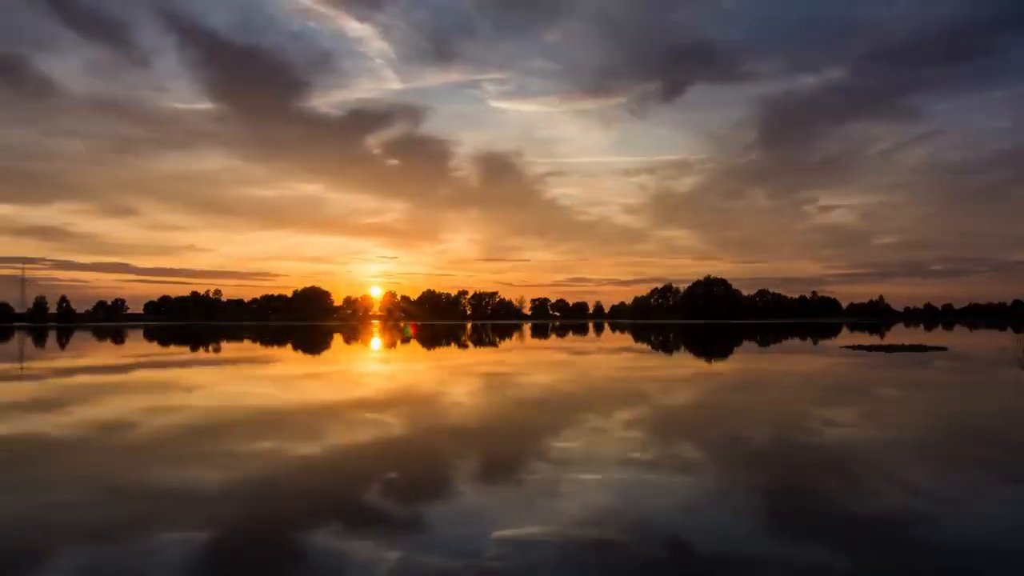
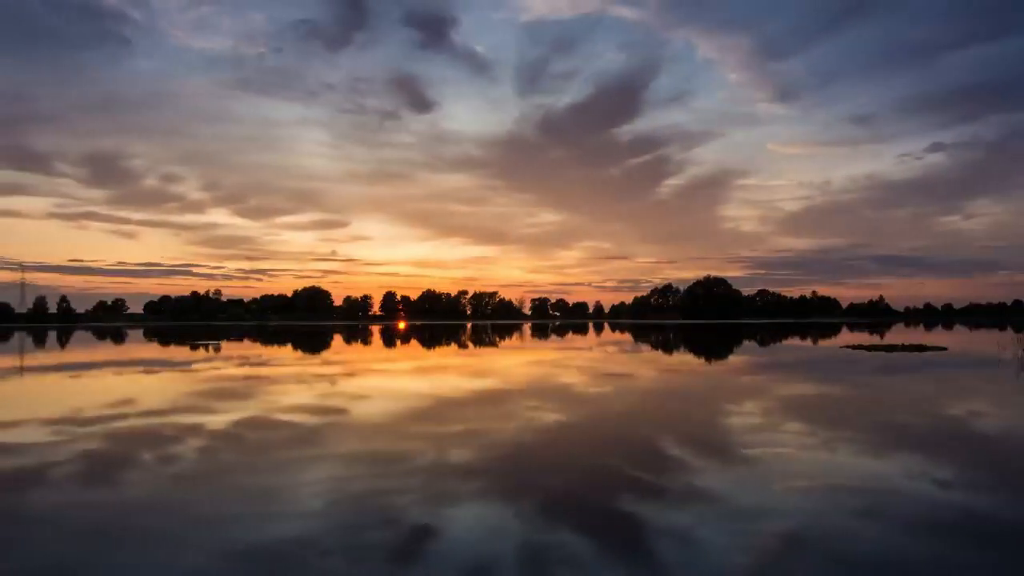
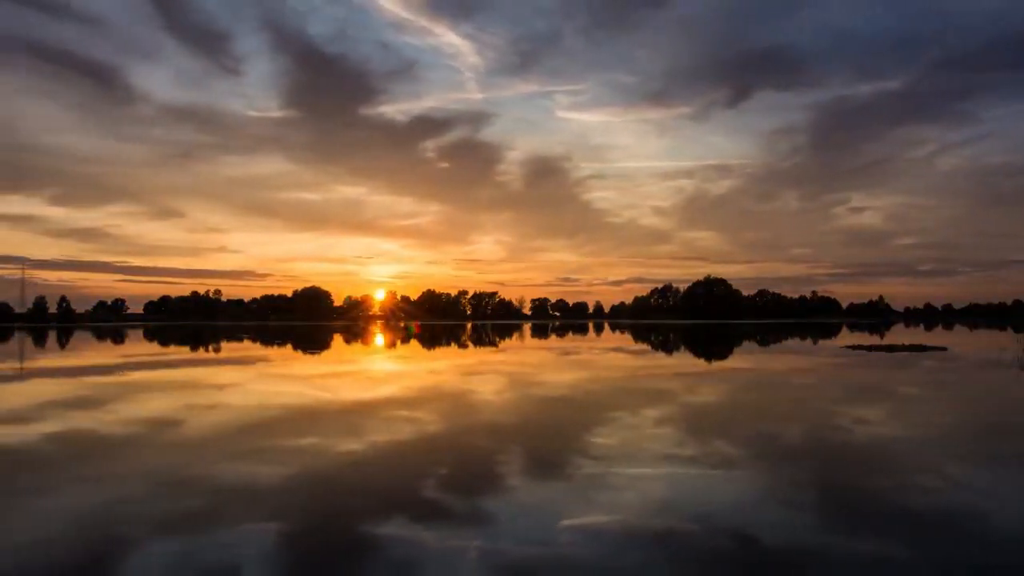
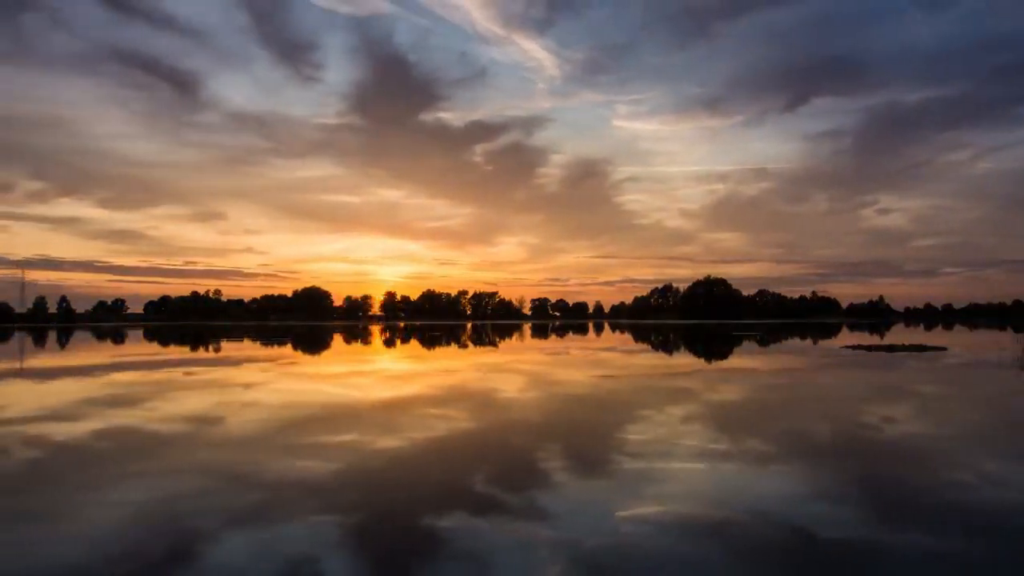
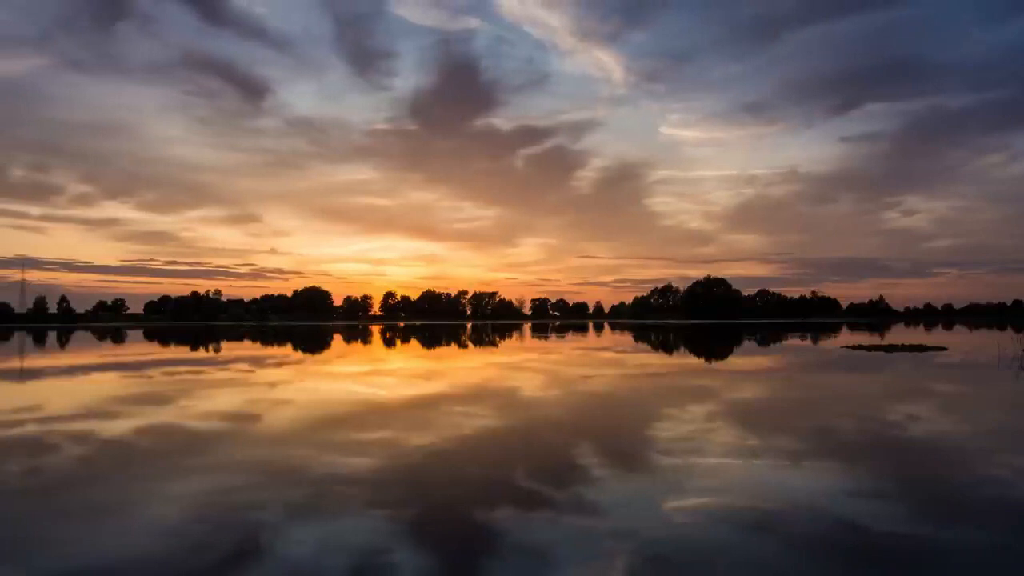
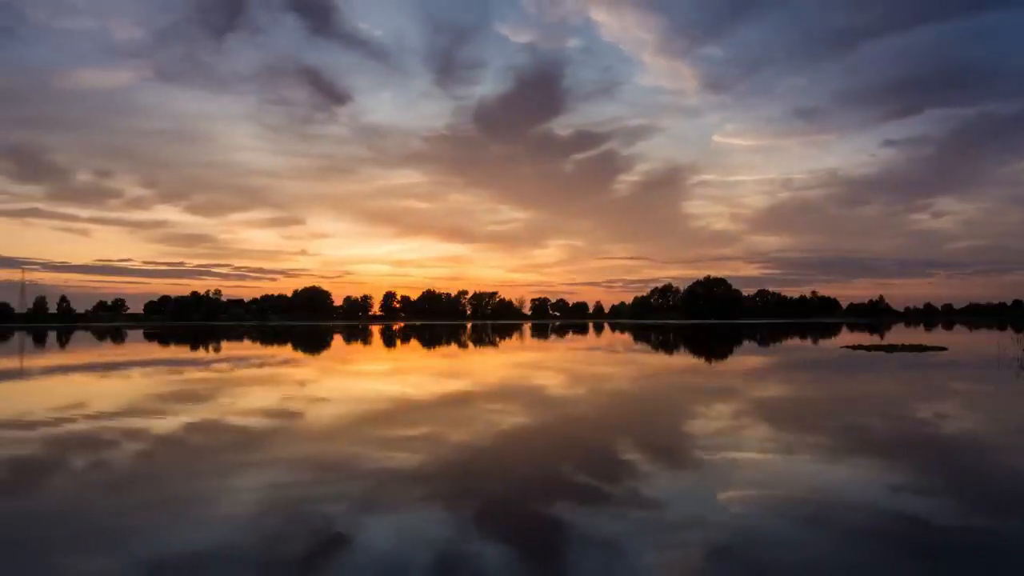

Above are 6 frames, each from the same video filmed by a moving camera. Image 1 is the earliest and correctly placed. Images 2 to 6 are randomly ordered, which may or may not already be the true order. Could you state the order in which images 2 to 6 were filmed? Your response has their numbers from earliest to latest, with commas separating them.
3, 4, 5, 6, 2
